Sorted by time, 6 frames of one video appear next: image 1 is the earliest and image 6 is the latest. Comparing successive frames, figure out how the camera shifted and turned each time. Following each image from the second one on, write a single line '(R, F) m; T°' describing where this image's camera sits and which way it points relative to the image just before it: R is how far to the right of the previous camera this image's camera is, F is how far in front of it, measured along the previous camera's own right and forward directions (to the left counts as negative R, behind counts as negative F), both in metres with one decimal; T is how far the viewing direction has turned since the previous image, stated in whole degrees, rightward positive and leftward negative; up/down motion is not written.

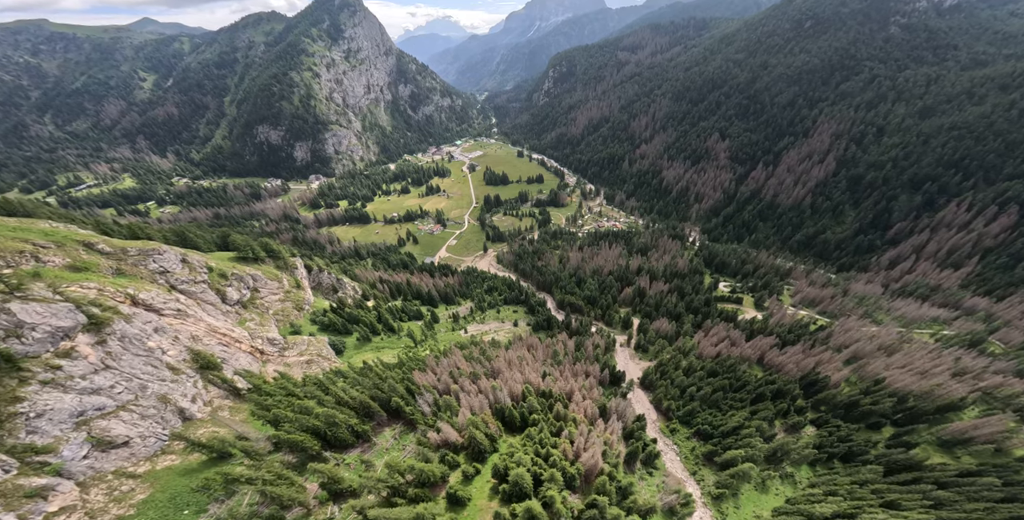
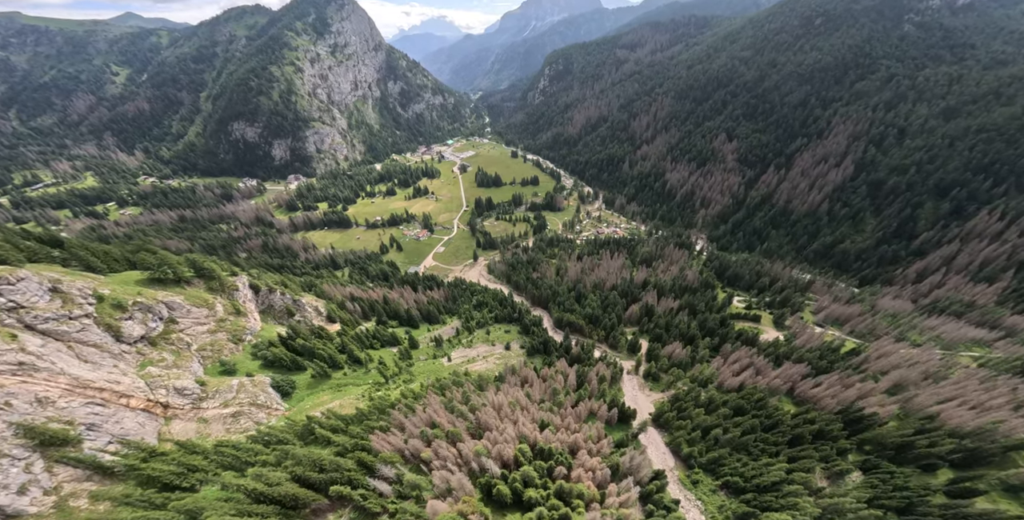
(+0.9, +13.6) m; +1°
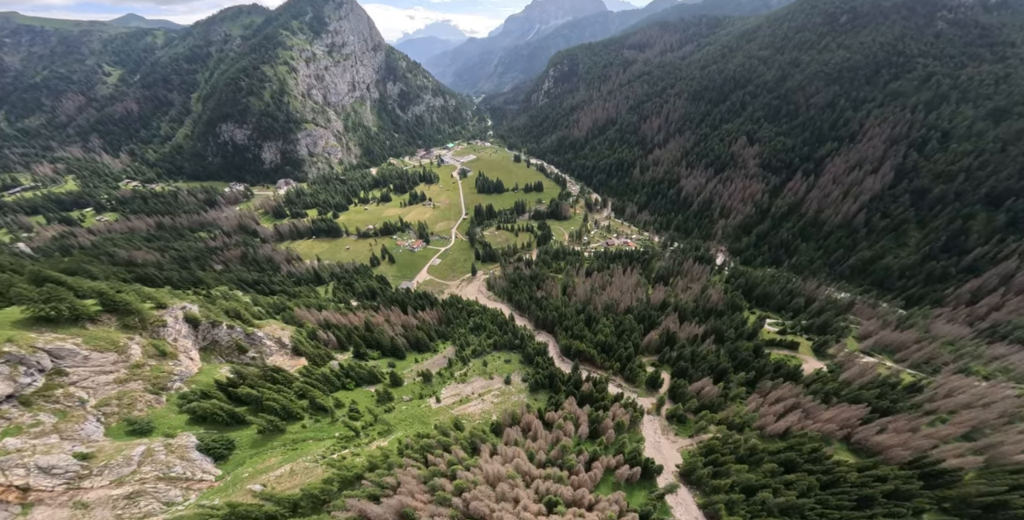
(+0.3, +12.9) m; 0°
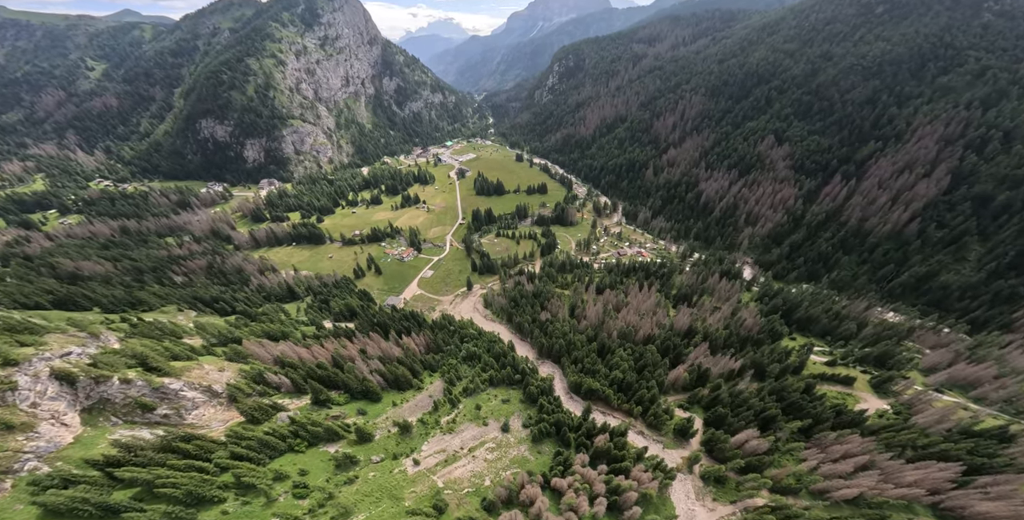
(+0.4, +15.3) m; 0°
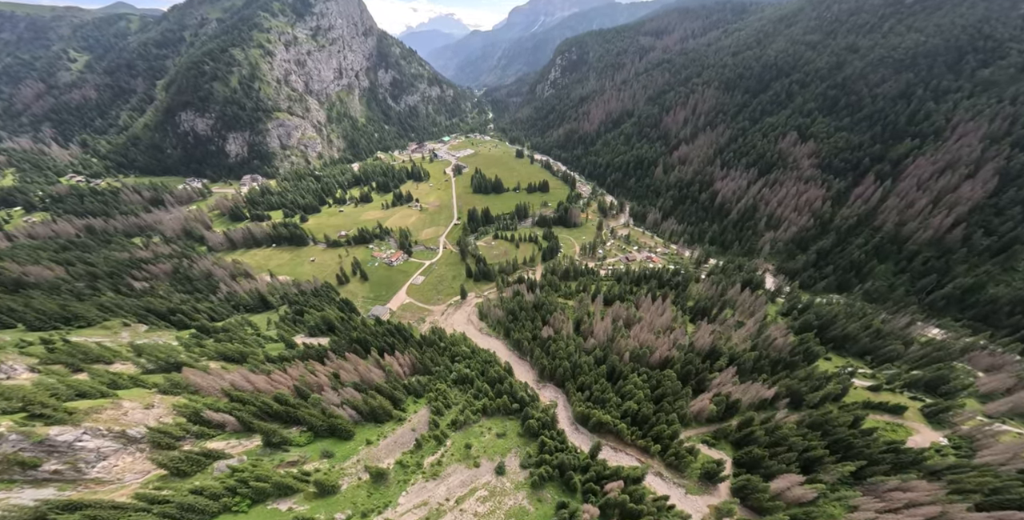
(+0.4, +11.1) m; 0°
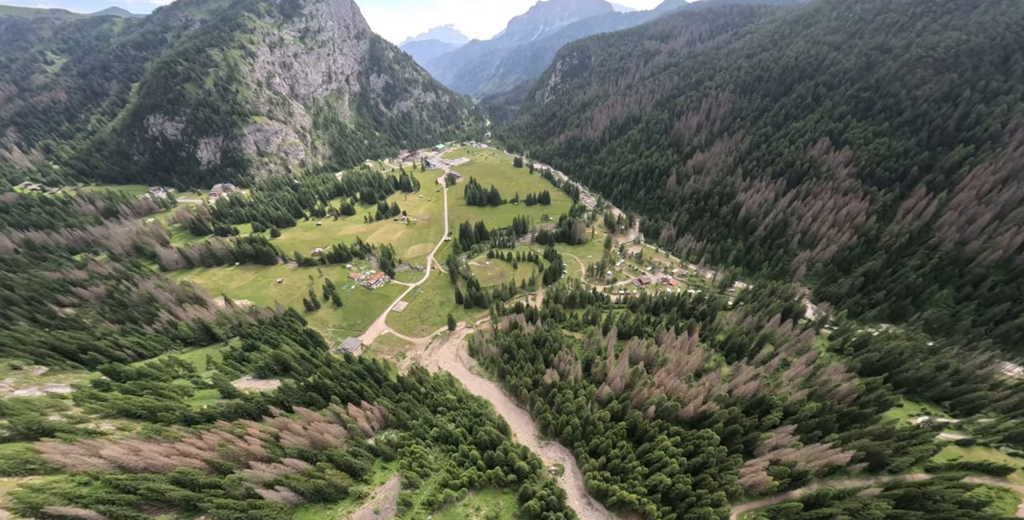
(+0.5, +15.3) m; 0°
